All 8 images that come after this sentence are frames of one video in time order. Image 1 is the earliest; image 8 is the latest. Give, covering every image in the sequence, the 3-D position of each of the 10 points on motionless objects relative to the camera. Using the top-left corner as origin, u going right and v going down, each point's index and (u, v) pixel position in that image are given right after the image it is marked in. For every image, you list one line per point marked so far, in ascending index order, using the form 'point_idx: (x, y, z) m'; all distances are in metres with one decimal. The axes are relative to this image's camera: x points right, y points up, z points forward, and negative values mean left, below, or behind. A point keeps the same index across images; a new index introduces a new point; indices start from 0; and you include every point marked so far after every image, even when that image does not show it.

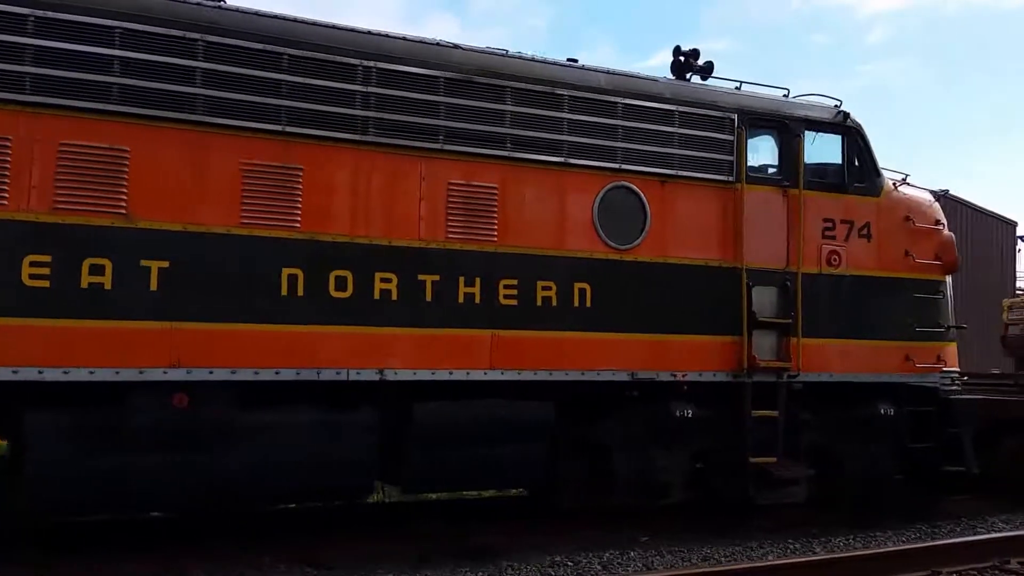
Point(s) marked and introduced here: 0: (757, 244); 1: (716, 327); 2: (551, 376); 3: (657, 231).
0: (+1.9, +0.3, +6.8) m
1: (+1.5, -0.3, +6.5) m
2: (+0.3, -0.6, +5.9) m
3: (+1.1, +0.4, +6.4) m
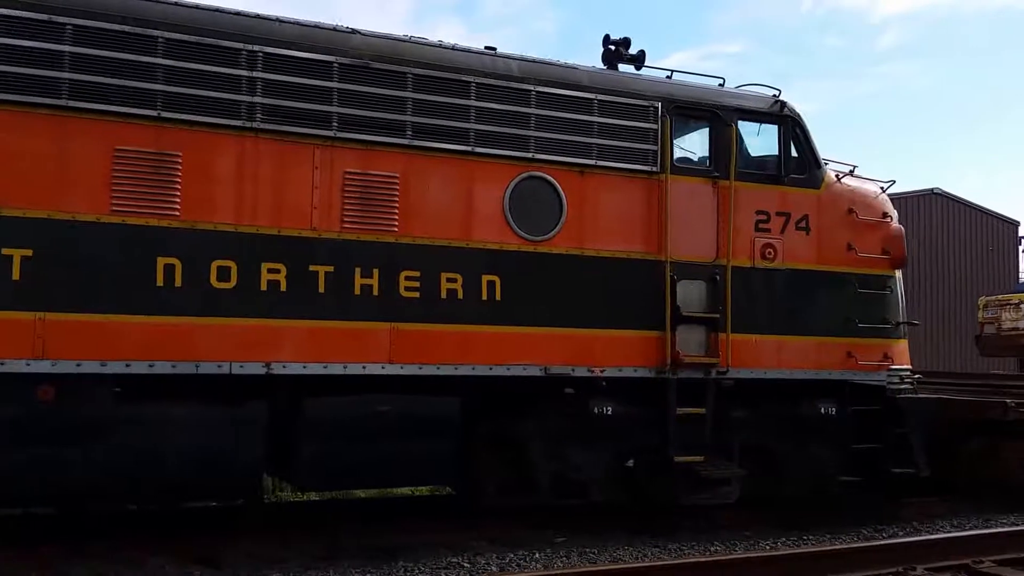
0: (+1.3, +0.4, +6.6) m
1: (+0.9, -0.2, +6.3) m
2: (-0.4, -0.6, +5.7) m
3: (+0.4, +0.5, +6.2) m
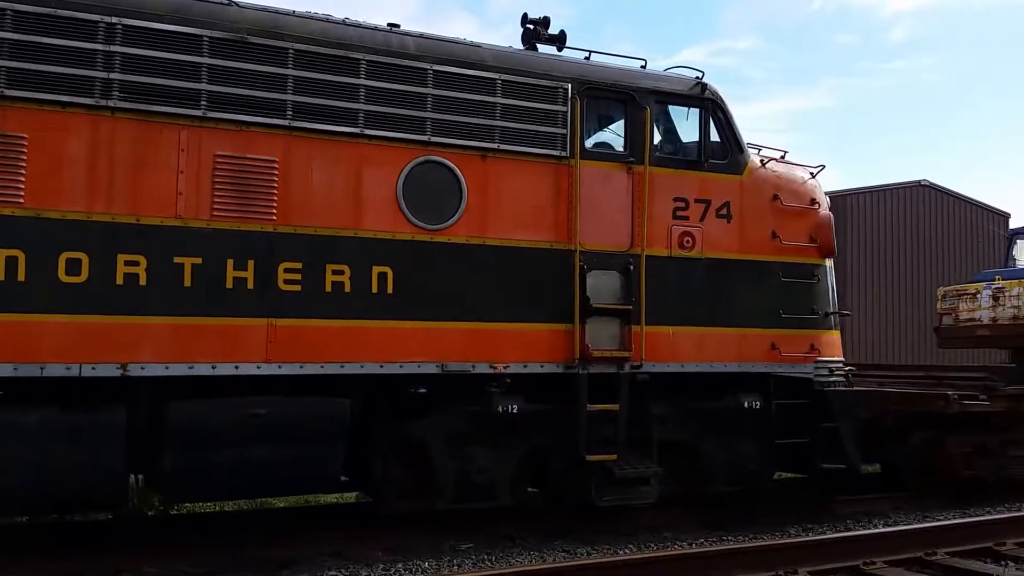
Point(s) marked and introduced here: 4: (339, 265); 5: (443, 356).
0: (+0.6, +0.5, +6.3) m
1: (+0.2, -0.2, +6.0) m
2: (-1.0, -0.5, +5.4) m
3: (-0.2, +0.5, +5.8) m
4: (-1.1, +0.1, +5.4) m
5: (-0.4, -0.4, +5.6) m
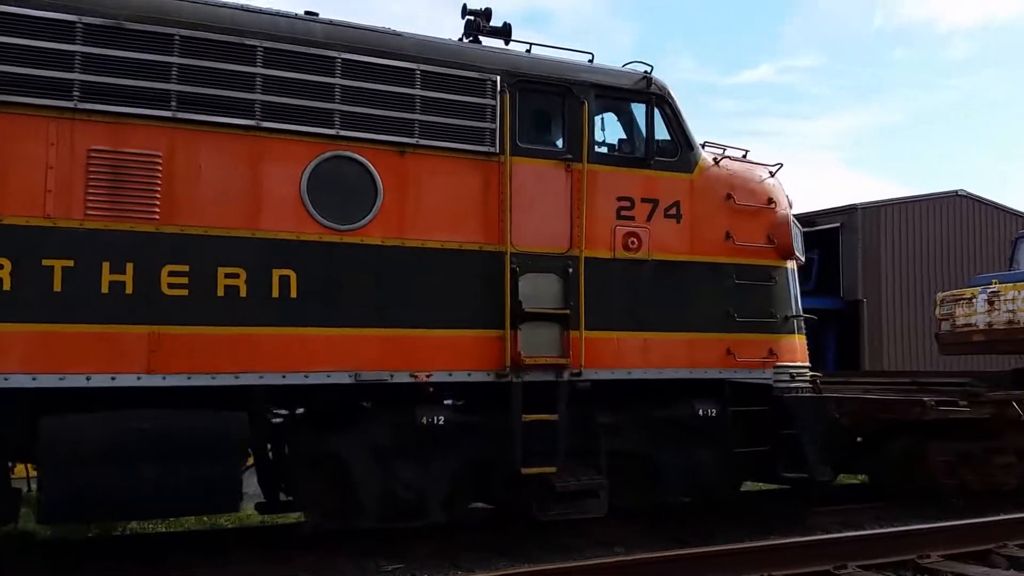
0: (+0.1, +0.4, +6.0) m
1: (-0.3, -0.2, +5.7) m
2: (-1.5, -0.5, +5.0) m
3: (-0.7, +0.5, +5.5) m
4: (-1.6, +0.1, +5.1) m
5: (-0.9, -0.5, +5.3) m
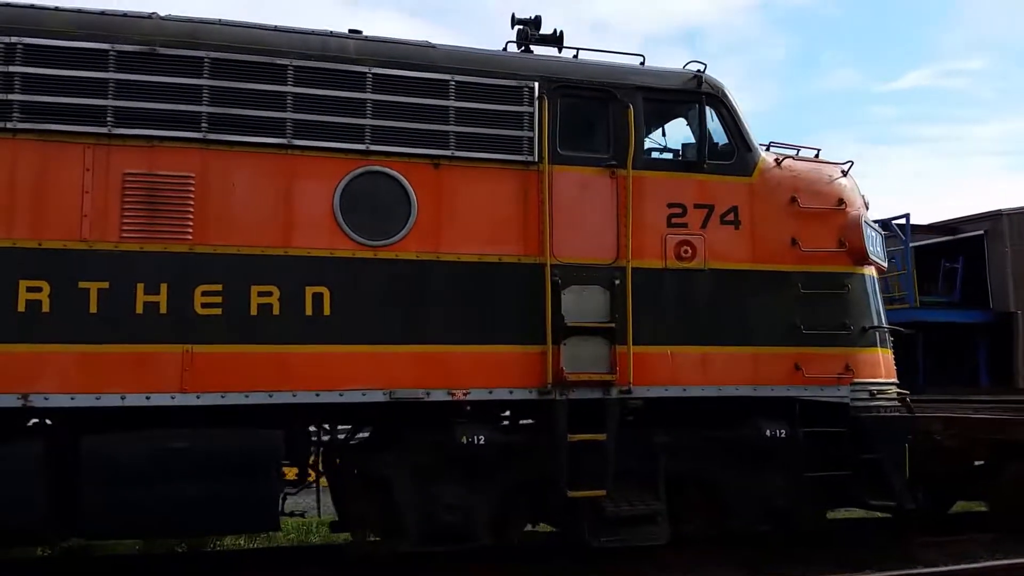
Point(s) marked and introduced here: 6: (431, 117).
0: (+0.4, +0.3, +5.7) m
1: (0.0, -0.3, +5.5) m
2: (-1.3, -0.6, +5.0) m
3: (-0.5, +0.4, +5.4) m
4: (-1.4, 0.0, +5.1) m
5: (-0.7, -0.6, +5.2) m
6: (-0.5, +1.1, +5.5) m
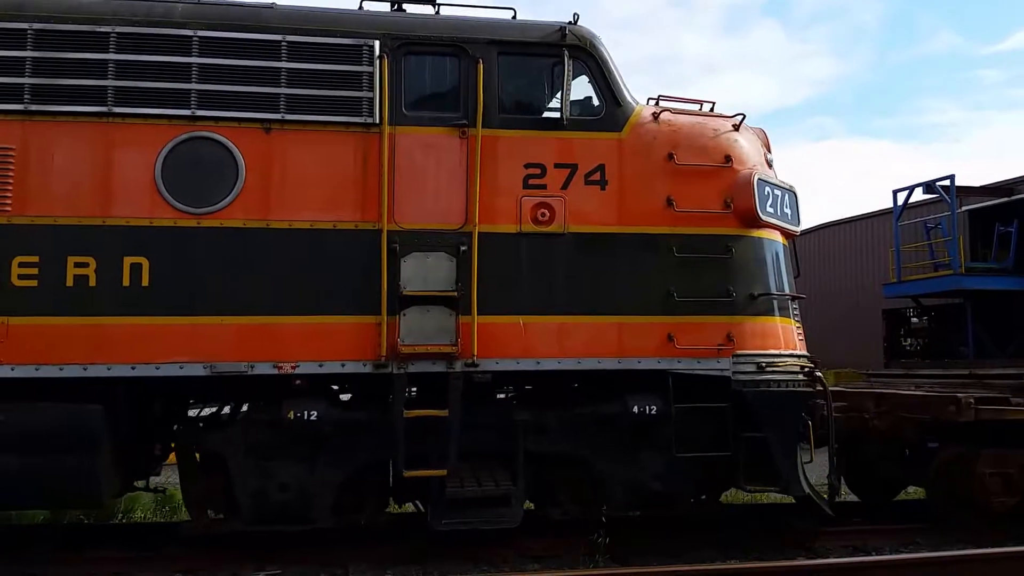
0: (-0.6, +0.5, +5.4) m
1: (-1.0, -0.1, +5.2) m
2: (-2.4, -0.5, +4.9) m
3: (-1.5, +0.6, +5.2) m
4: (-2.5, +0.2, +5.0) m
5: (-1.7, -0.4, +5.0) m
6: (-1.5, +1.3, +5.3) m
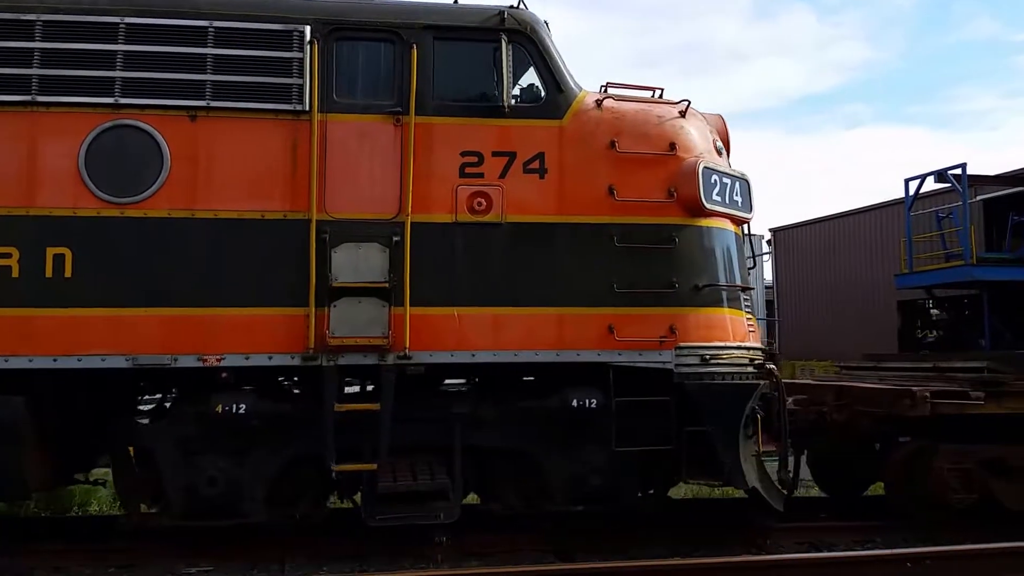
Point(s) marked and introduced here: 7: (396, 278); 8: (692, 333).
0: (-1.0, +0.6, +5.3) m
1: (-1.4, -0.1, +5.1) m
2: (-2.8, -0.4, +4.9) m
3: (-2.0, +0.7, +5.1) m
4: (-2.9, +0.2, +5.0) m
5: (-2.2, -0.3, +5.0) m
6: (-1.9, +1.3, +5.2) m
7: (-0.7, +0.1, +5.3) m
8: (+1.2, -0.3, +5.7) m
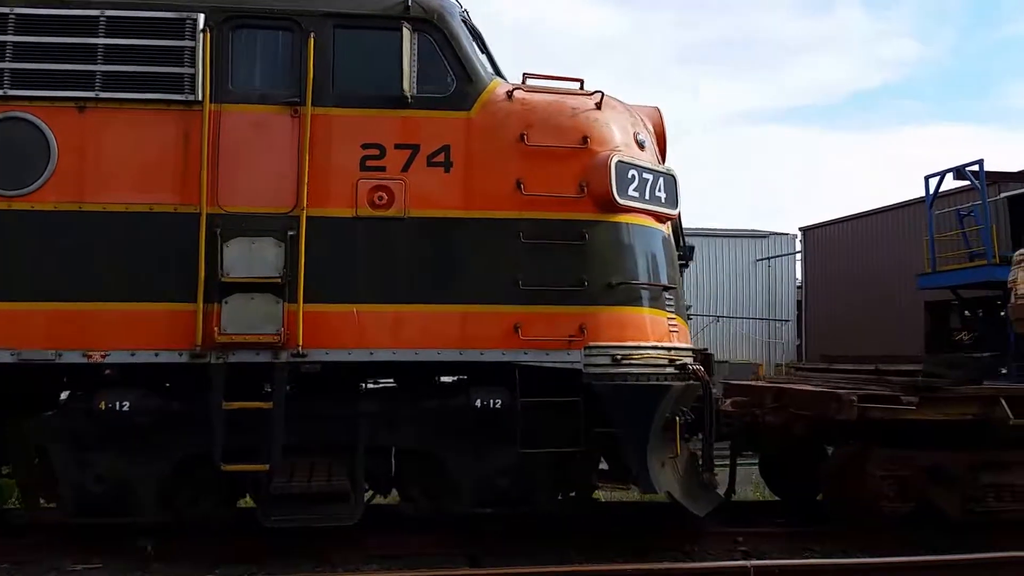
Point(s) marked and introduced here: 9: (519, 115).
0: (-1.6, +0.6, +5.2) m
1: (-2.0, 0.0, +5.0) m
2: (-3.4, -0.4, +4.8) m
3: (-2.6, +0.7, +5.0) m
4: (-3.5, +0.3, +4.9) m
5: (-2.8, -0.3, +4.9) m
6: (-2.5, +1.3, +5.1) m
7: (-1.3, +0.1, +5.1) m
8: (+0.6, -0.3, +5.4) m
9: (+0.1, +1.1, +5.5) m
